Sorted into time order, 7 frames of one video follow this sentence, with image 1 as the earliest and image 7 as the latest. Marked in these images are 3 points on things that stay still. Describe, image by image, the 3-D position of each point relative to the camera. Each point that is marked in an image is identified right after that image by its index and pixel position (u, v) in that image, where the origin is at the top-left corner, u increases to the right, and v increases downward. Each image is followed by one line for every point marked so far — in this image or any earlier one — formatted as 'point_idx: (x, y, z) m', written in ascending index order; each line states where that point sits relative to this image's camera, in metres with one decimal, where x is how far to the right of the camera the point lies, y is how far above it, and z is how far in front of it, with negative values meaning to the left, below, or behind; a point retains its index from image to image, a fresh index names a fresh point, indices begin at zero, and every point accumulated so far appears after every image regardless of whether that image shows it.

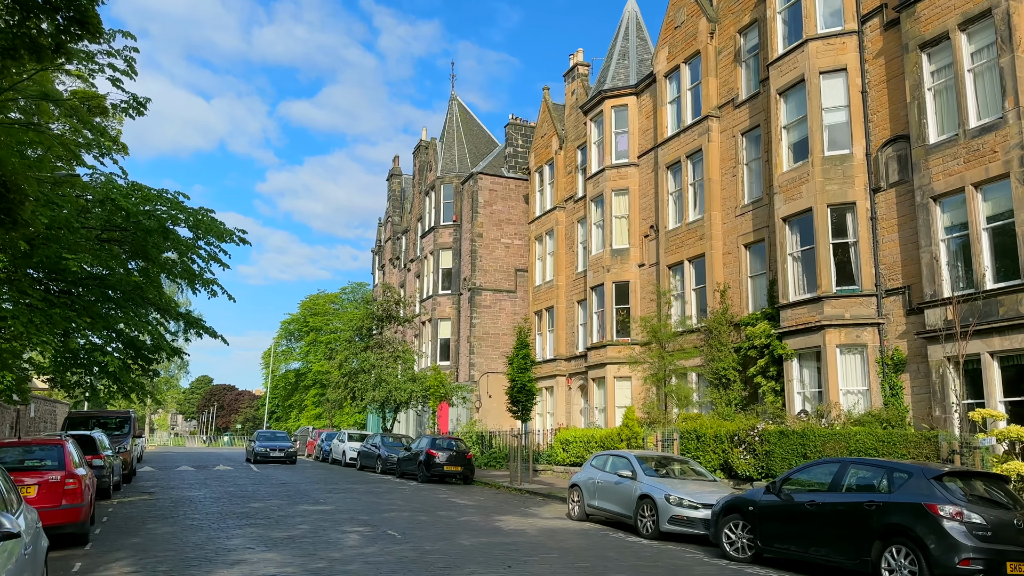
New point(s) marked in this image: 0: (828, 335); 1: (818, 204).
0: (+7.0, -1.1, +19.1) m
1: (+7.1, +2.0, +19.9) m
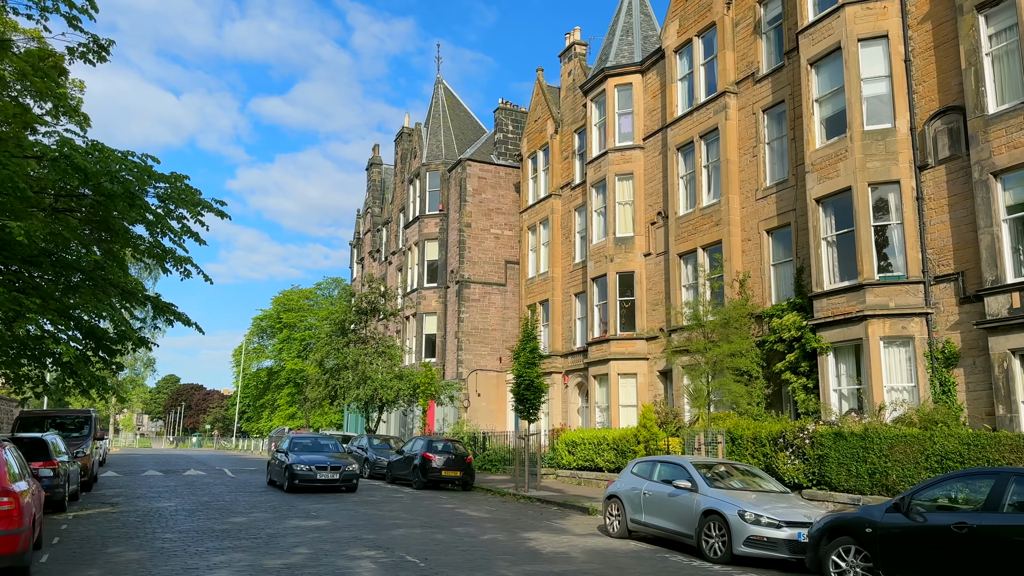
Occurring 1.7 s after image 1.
0: (+7.2, -0.8, +17.3) m
1: (+7.3, +2.2, +18.1) m
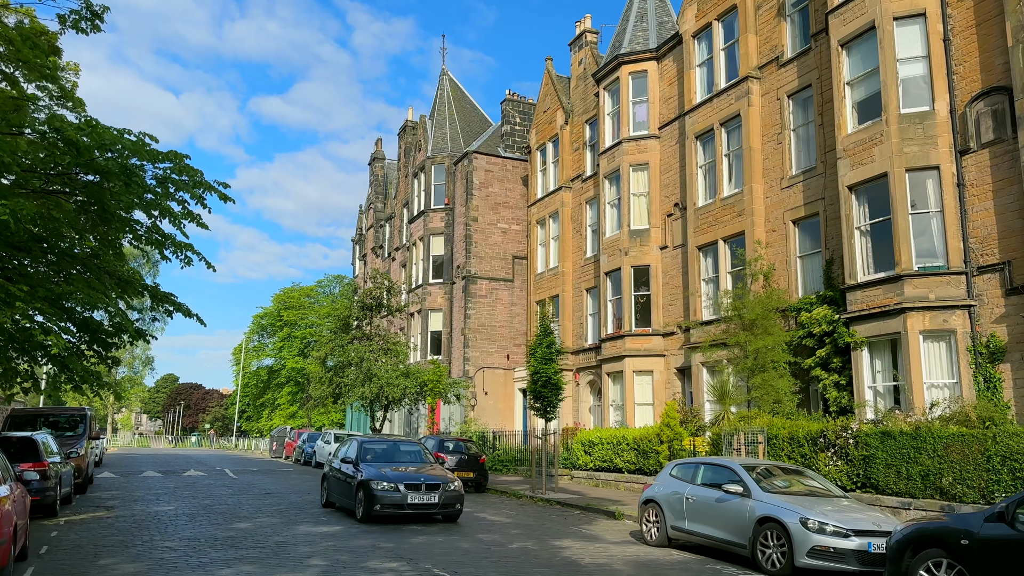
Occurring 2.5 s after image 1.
0: (+7.6, -0.6, +16.4) m
1: (+7.6, +2.4, +17.2) m
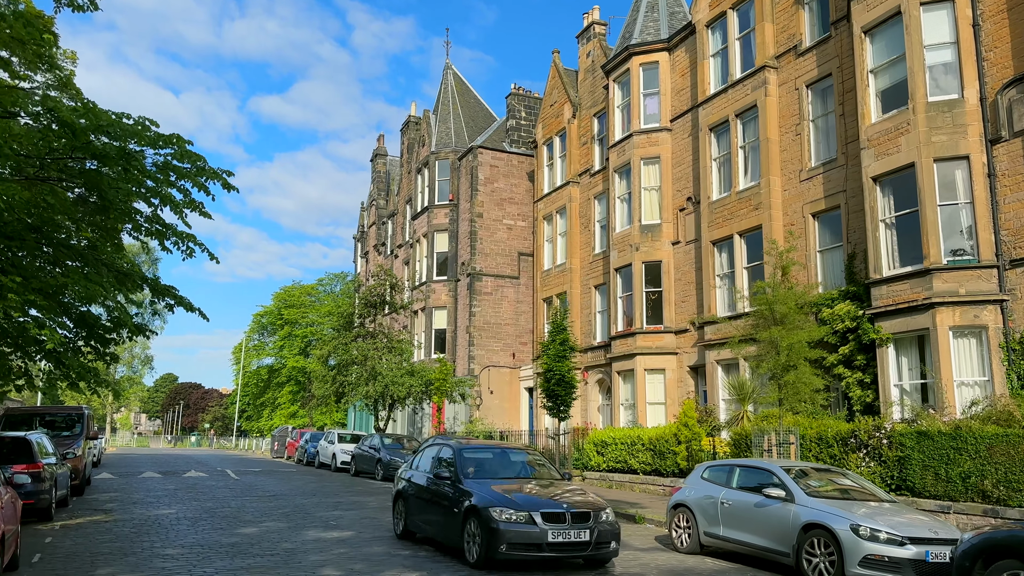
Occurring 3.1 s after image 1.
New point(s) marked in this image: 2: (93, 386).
0: (+7.8, -0.5, +15.8) m
1: (+7.9, +2.5, +16.6) m
2: (-6.8, -1.6, +14.0) m
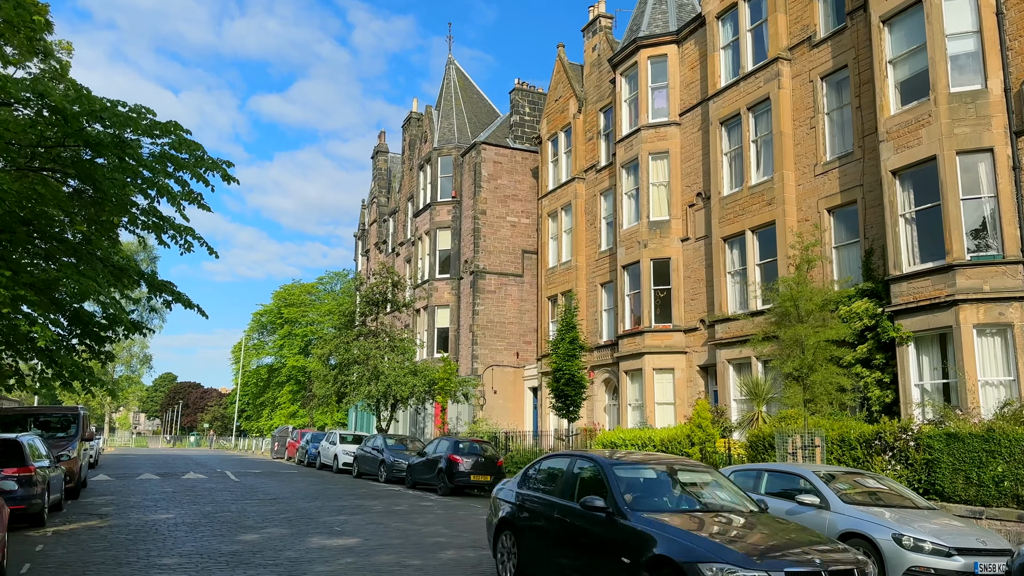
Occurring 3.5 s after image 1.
0: (+8.0, -0.4, +15.3) m
1: (+8.1, +2.6, +16.1) m
2: (-6.6, -1.5, +13.5) m
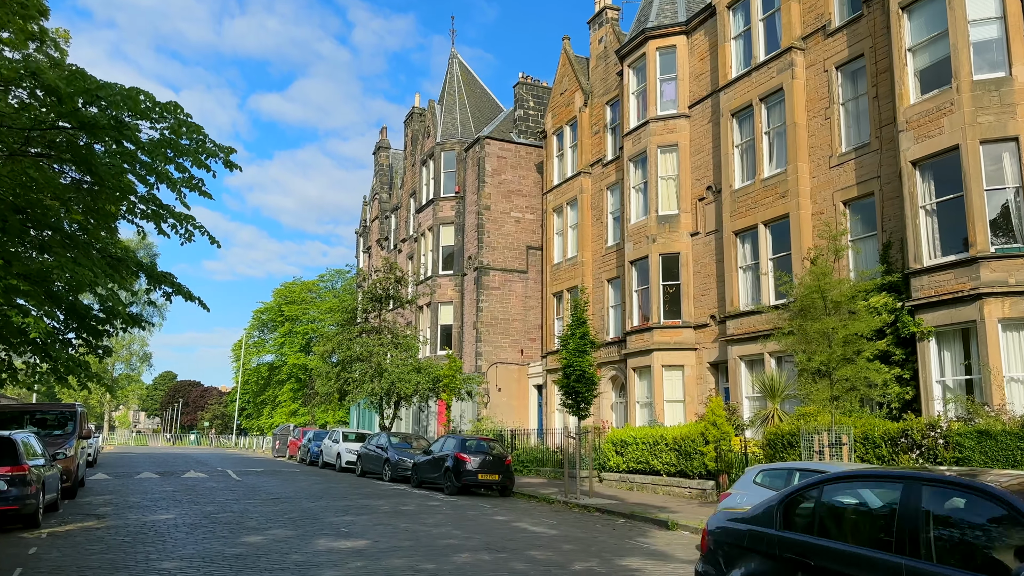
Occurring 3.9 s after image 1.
0: (+8.2, -0.3, +14.8) m
1: (+8.2, +2.7, +15.6) m
2: (-6.4, -1.4, +13.0) m
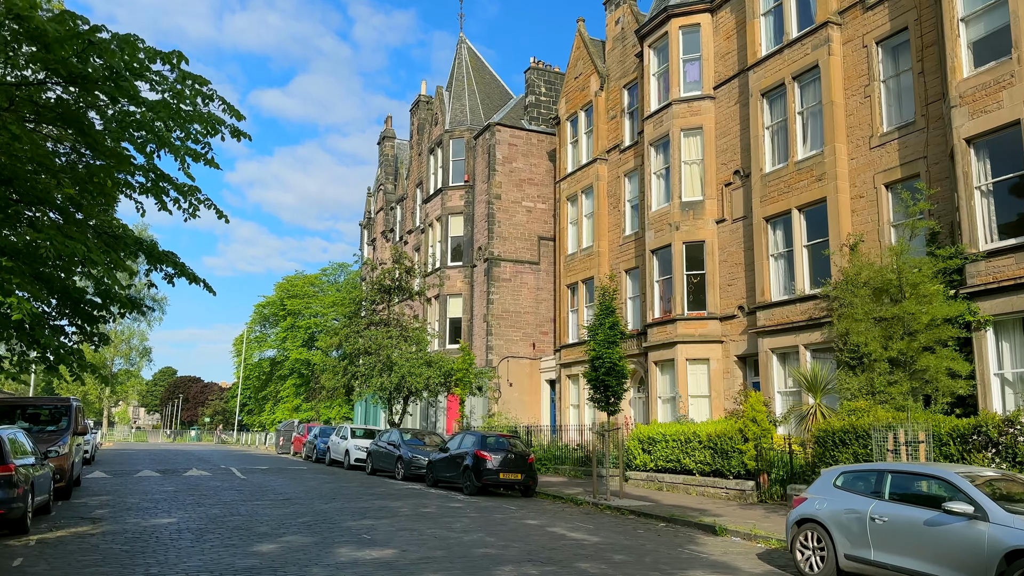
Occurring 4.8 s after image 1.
0: (+8.6, -0.1, +13.7) m
1: (+8.7, +2.9, +14.5) m
2: (-6.0, -1.2, +11.9) m
